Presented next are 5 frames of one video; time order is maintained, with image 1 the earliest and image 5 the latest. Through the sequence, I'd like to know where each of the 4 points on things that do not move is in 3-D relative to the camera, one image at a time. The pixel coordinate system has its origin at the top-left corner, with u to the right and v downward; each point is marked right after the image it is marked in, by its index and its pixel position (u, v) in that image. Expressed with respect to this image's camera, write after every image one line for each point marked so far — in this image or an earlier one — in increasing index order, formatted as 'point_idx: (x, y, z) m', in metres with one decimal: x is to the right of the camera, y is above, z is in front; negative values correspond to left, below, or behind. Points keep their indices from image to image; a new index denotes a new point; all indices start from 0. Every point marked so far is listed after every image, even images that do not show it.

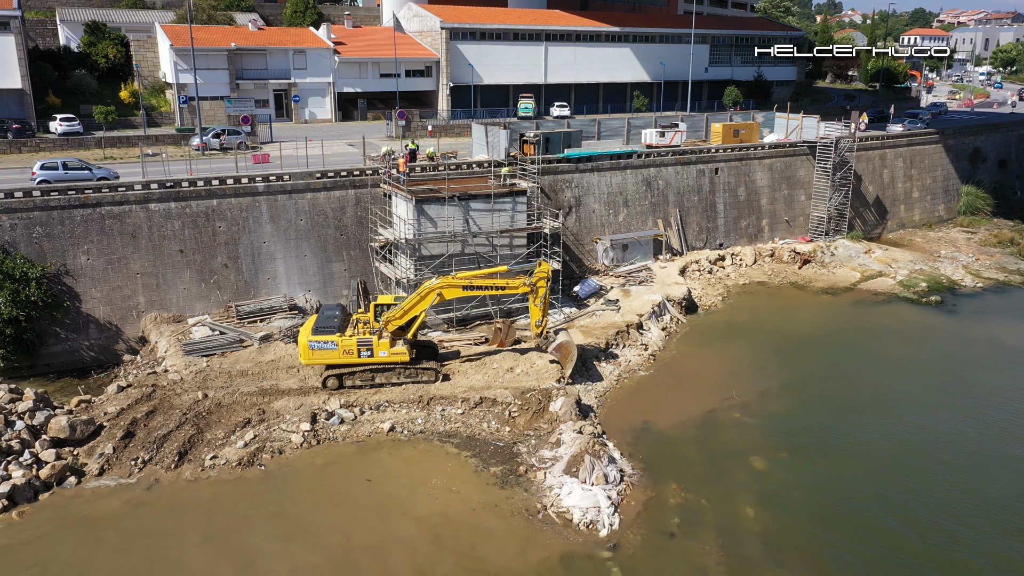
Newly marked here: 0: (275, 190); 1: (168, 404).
0: (-6.2, +2.6, +19.9) m
1: (-6.7, -2.3, +14.7) m
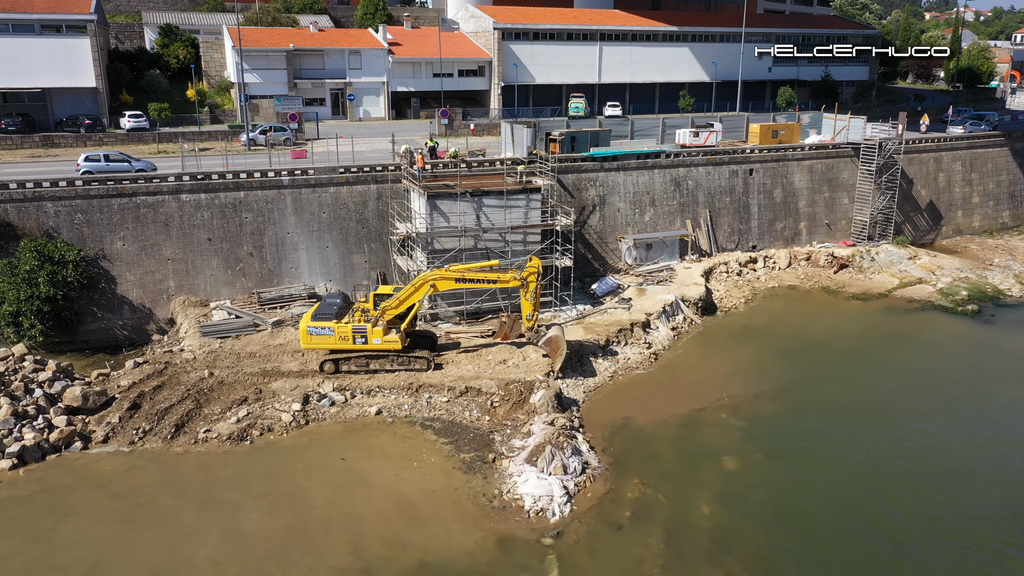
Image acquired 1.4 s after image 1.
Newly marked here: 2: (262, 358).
0: (-5.9, +2.9, +20.8) m
1: (-7.0, -1.9, +15.7) m
2: (-5.6, -1.6, +16.9) m
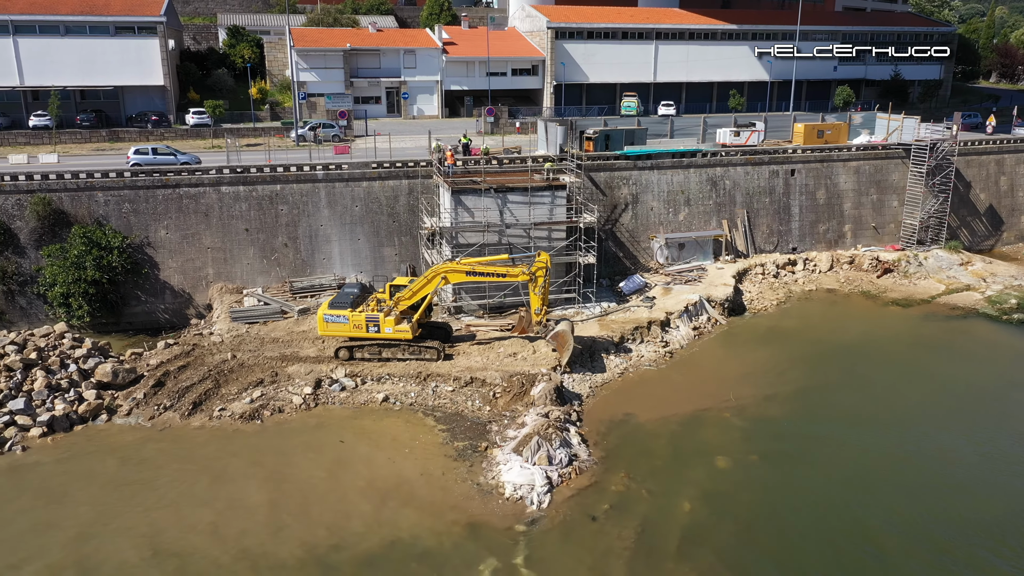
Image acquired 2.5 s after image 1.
0: (-5.1, +3.2, +21.6) m
1: (-6.9, -1.6, +16.7) m
2: (-5.4, -1.3, +17.7) m
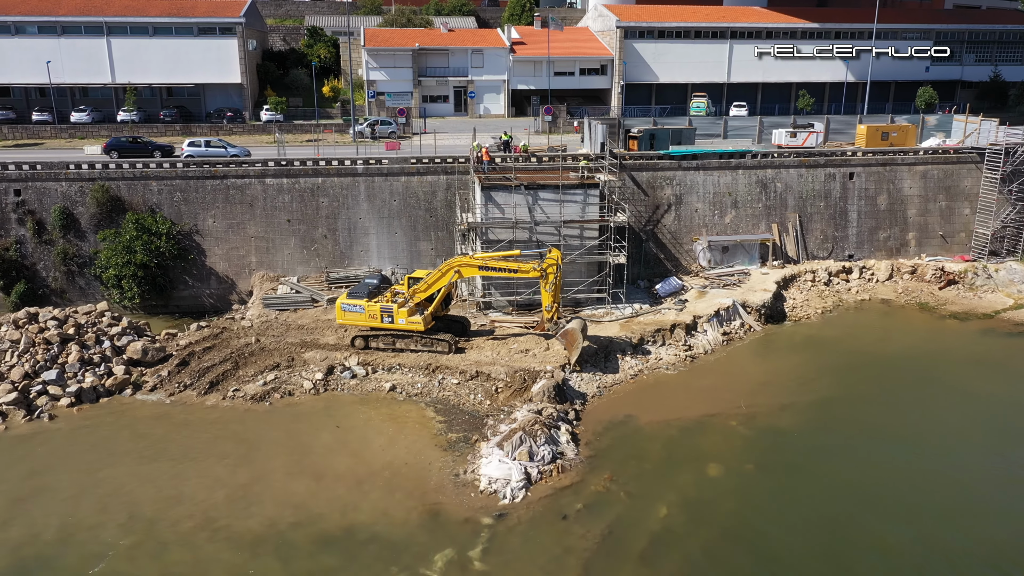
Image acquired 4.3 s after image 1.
0: (-4.1, +3.4, +22.1) m
1: (-6.6, -1.3, +17.4) m
2: (-5.0, -1.0, +18.3) m
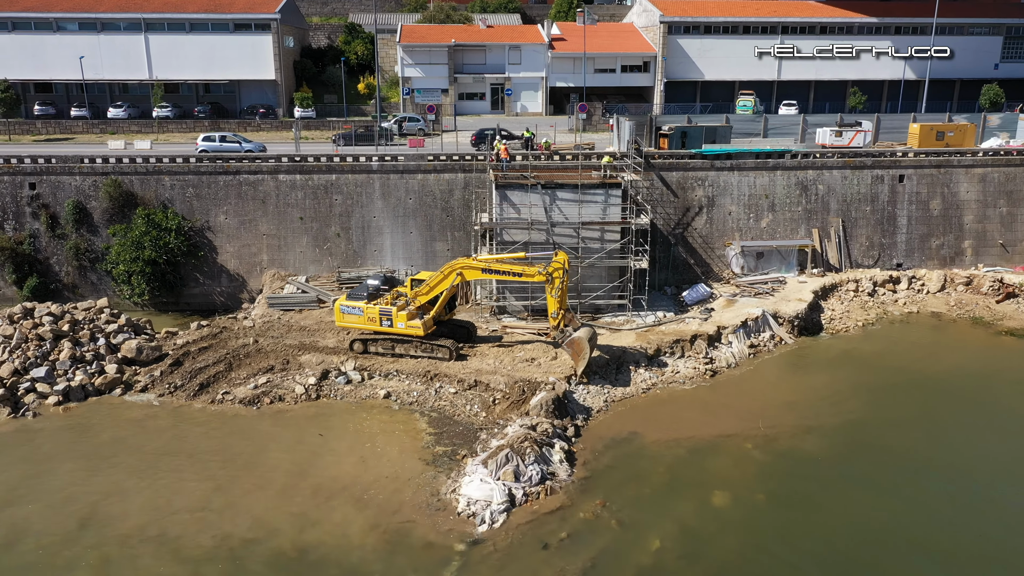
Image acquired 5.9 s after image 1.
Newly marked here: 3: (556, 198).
0: (-3.6, +3.4, +21.4) m
1: (-6.5, -1.3, +16.9) m
2: (-4.8, -1.0, +17.6) m
3: (+1.1, +2.3, +19.6) m
